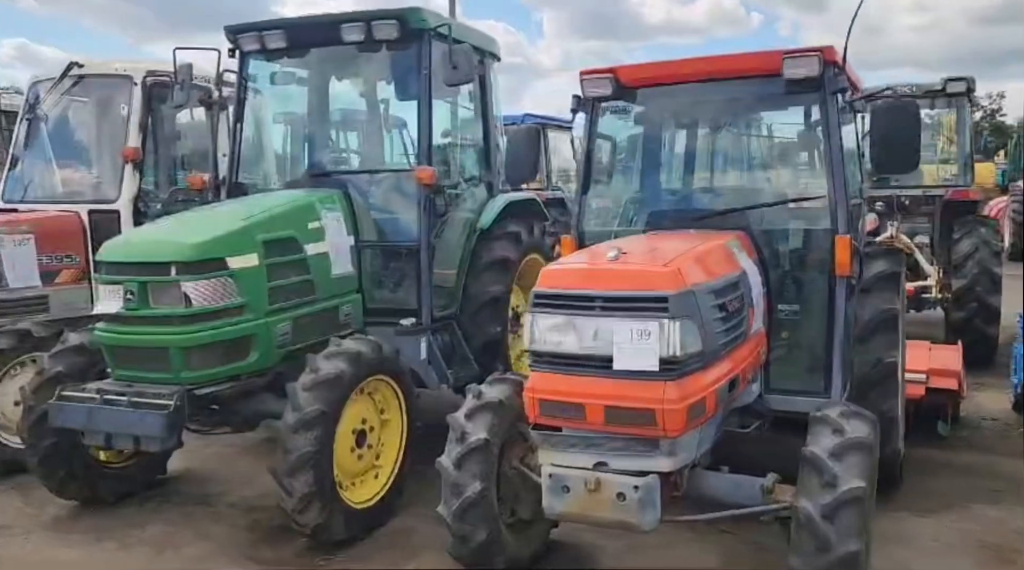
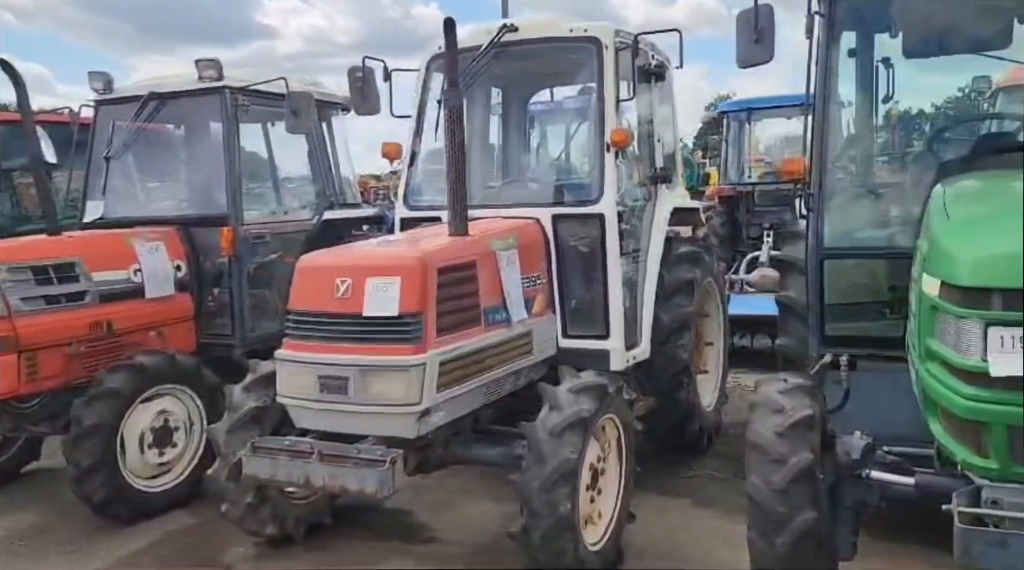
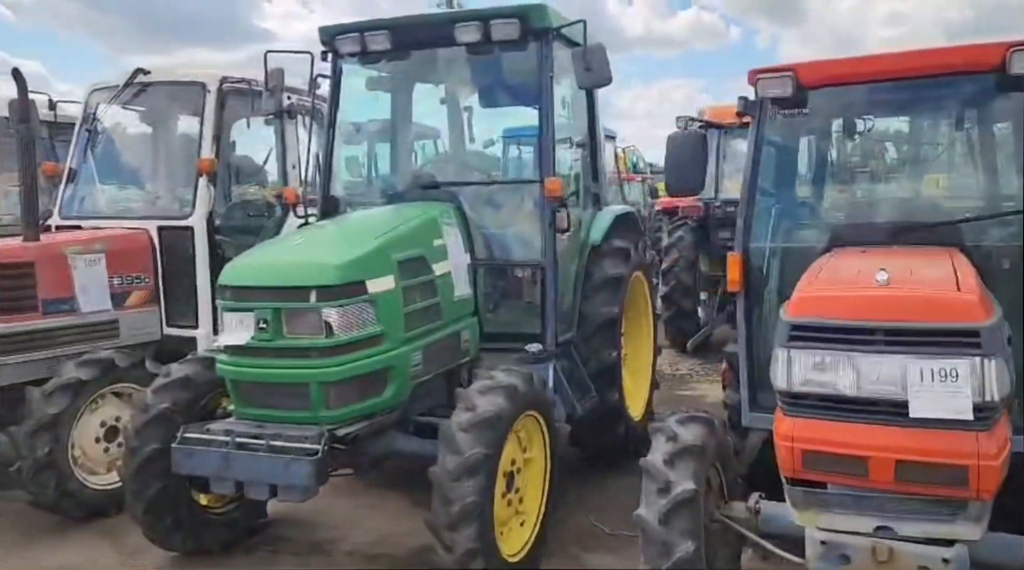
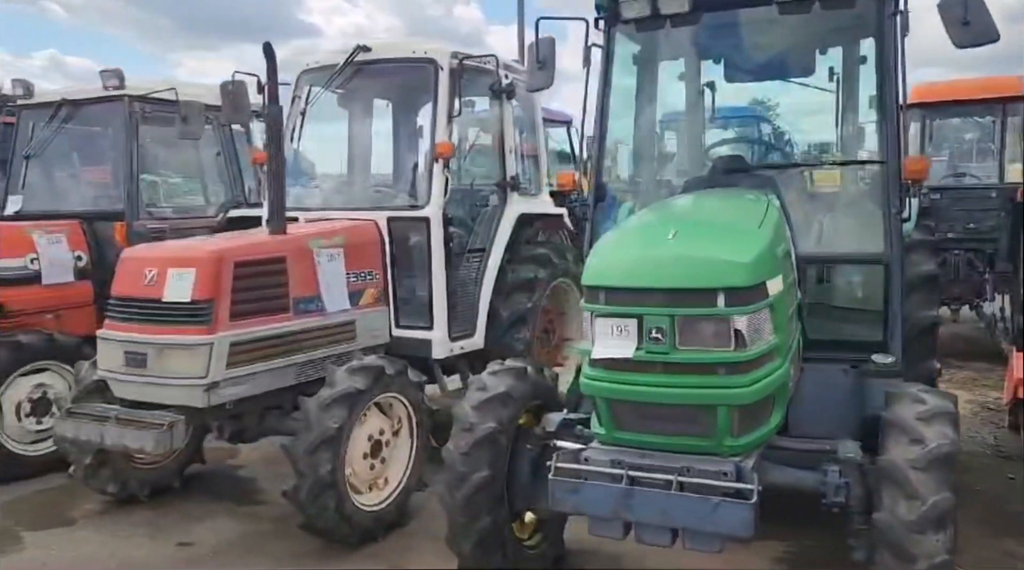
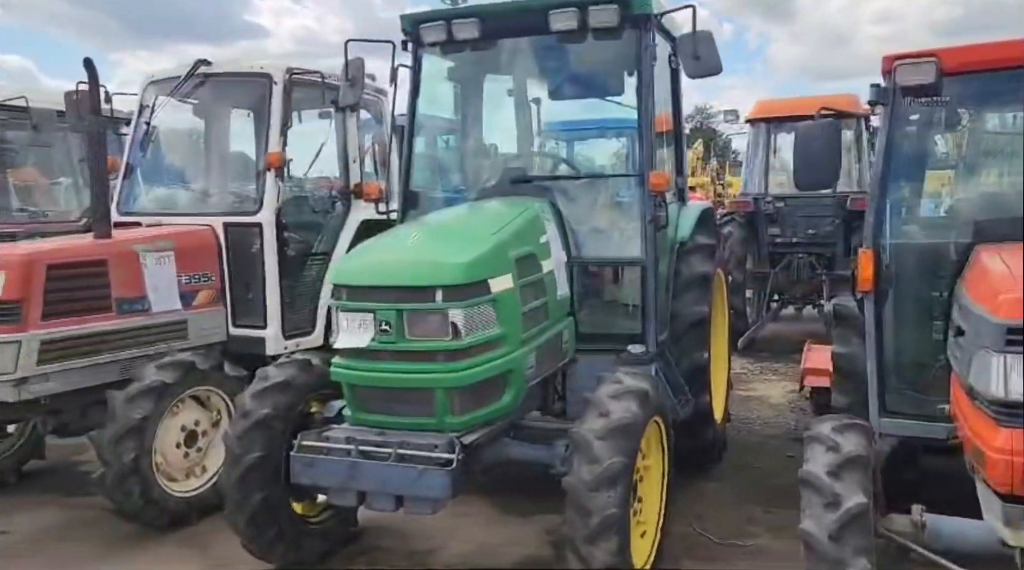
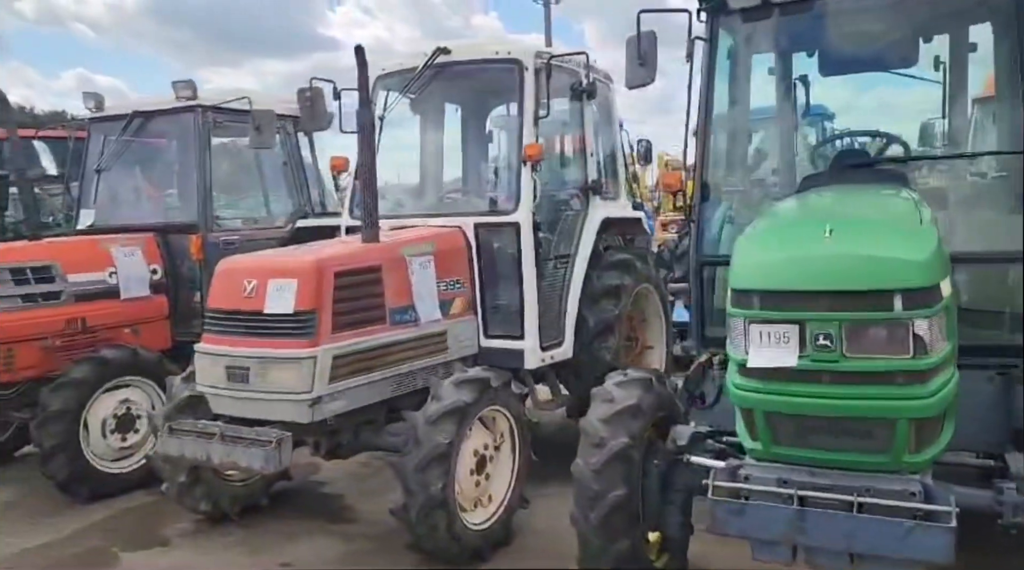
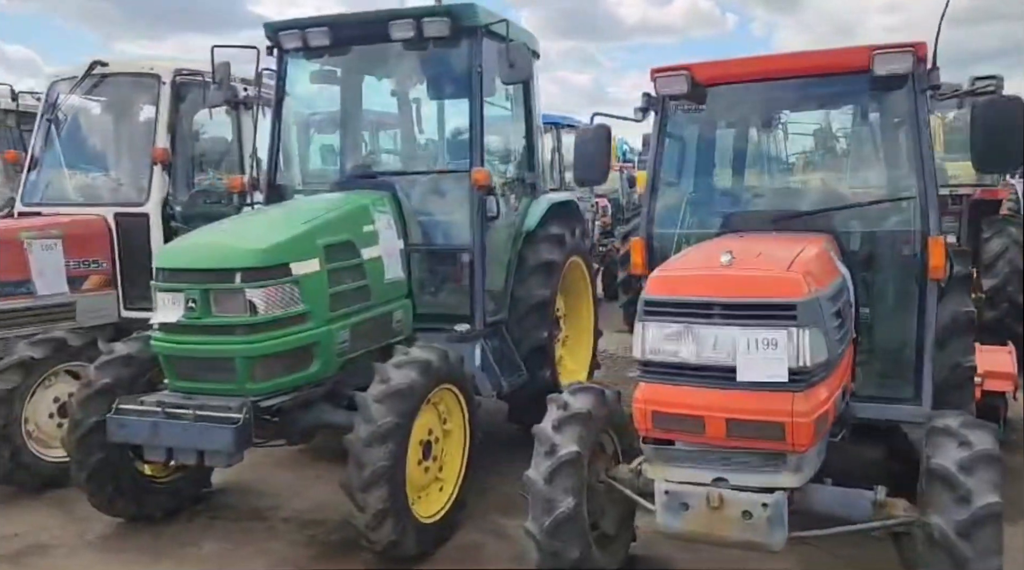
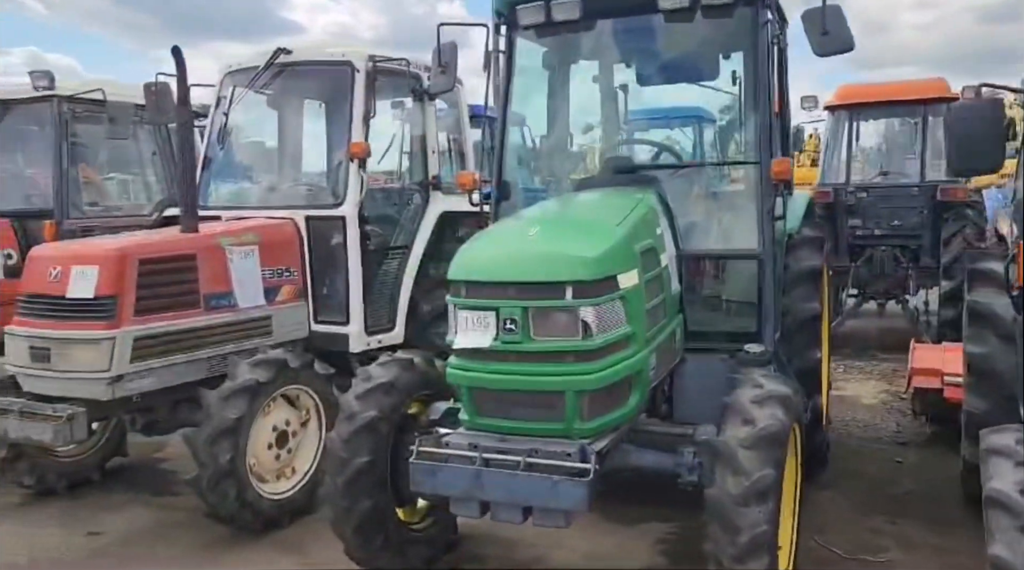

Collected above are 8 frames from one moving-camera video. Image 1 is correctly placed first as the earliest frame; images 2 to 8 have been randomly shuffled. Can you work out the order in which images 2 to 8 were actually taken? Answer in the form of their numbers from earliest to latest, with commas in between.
7, 3, 5, 8, 4, 6, 2
